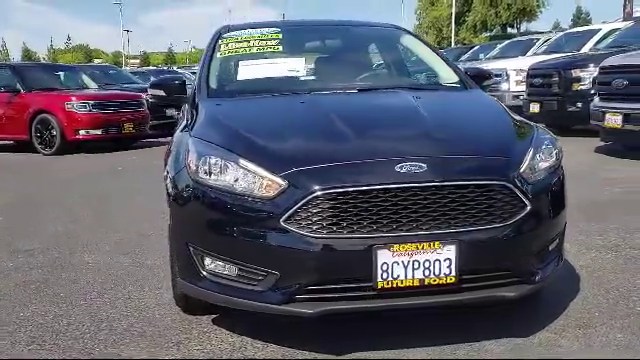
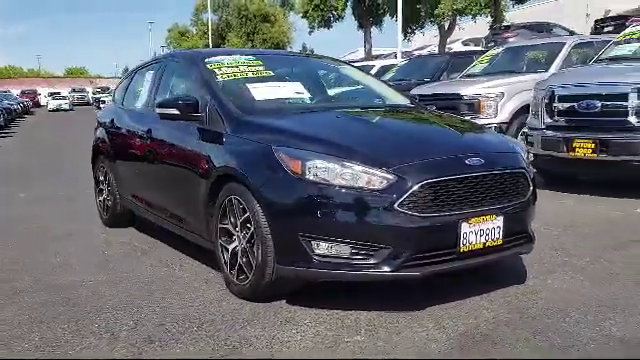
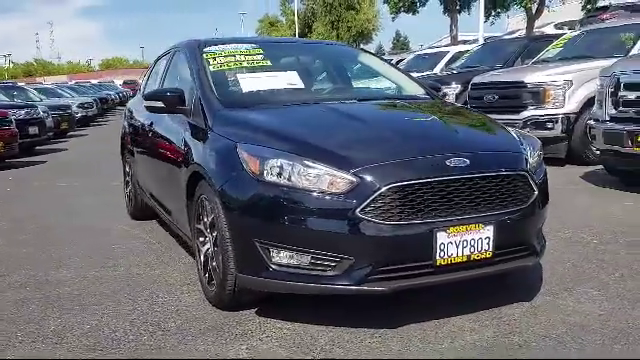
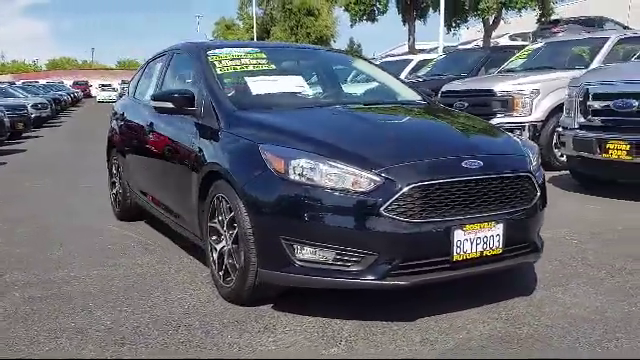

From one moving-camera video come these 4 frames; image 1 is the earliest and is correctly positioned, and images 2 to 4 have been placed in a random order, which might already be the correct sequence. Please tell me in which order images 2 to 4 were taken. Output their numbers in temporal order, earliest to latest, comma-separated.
3, 4, 2
